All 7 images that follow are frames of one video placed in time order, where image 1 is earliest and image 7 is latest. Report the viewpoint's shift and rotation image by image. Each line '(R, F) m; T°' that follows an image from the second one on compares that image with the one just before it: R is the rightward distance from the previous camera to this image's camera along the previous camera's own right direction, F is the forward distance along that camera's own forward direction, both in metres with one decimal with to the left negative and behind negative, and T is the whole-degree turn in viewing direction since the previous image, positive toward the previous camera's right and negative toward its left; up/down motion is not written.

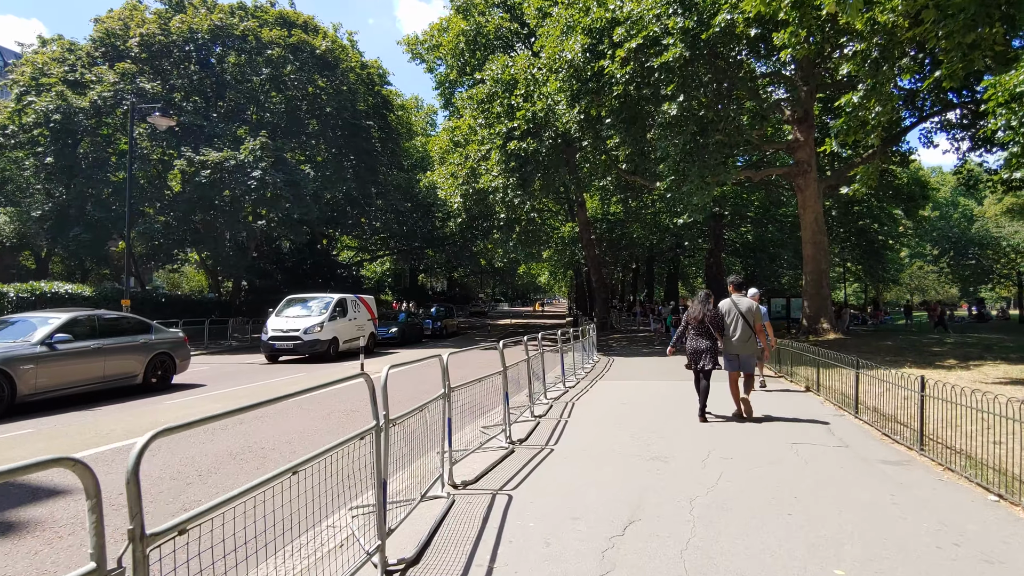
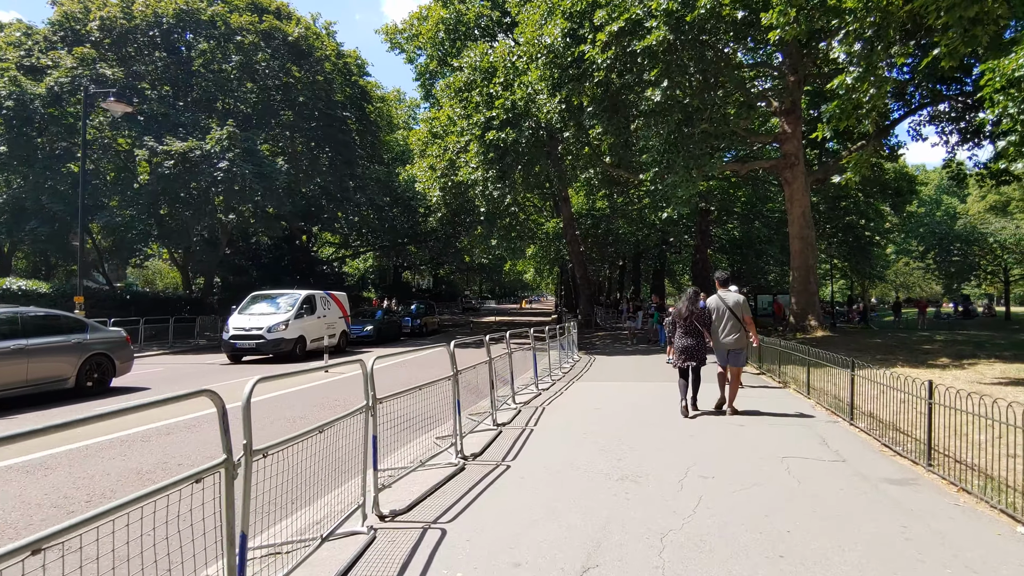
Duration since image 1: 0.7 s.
(+0.3, +0.7) m; +1°
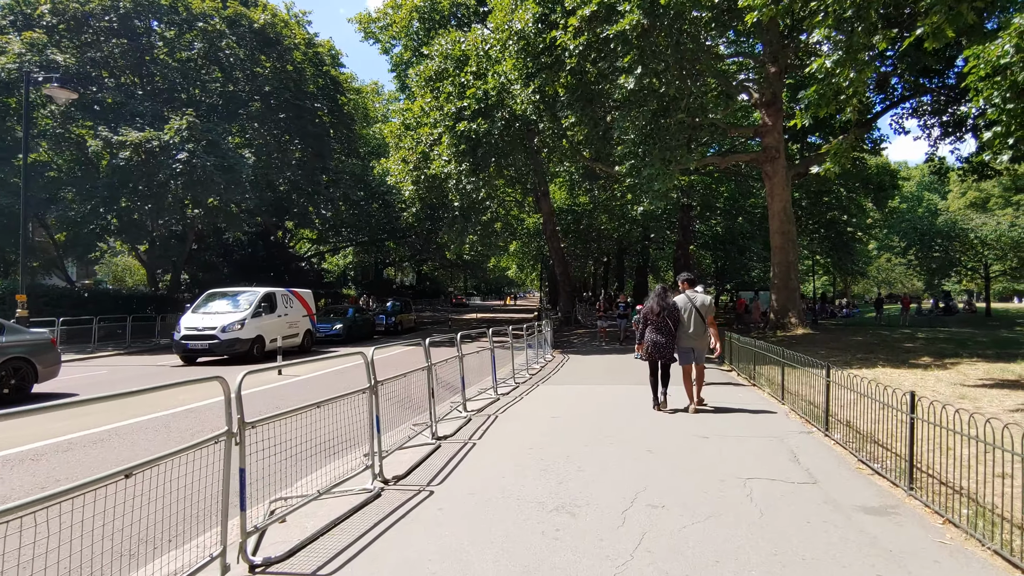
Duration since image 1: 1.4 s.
(+0.5, +0.7) m; +1°
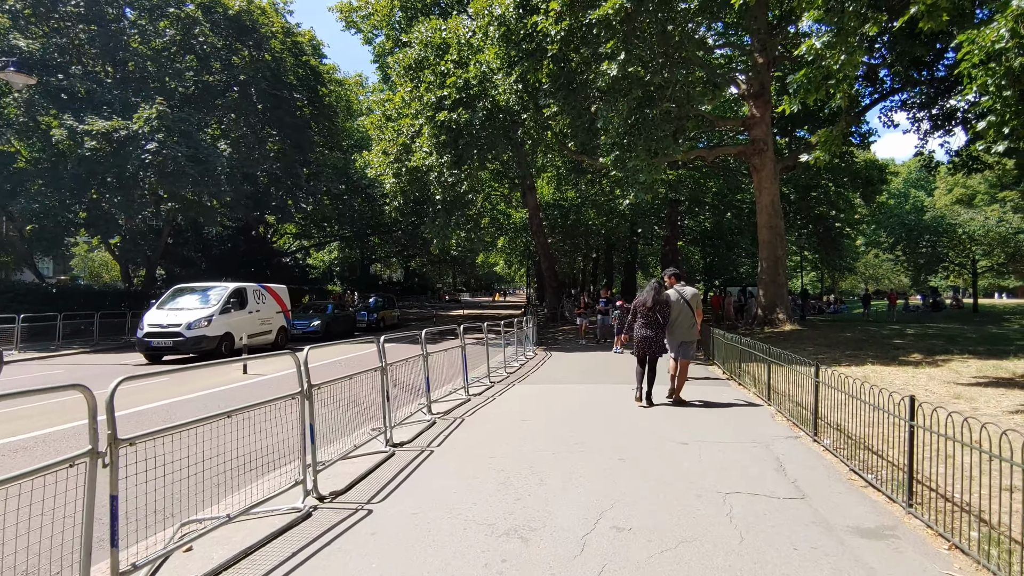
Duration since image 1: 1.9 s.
(+0.3, +0.5) m; +1°
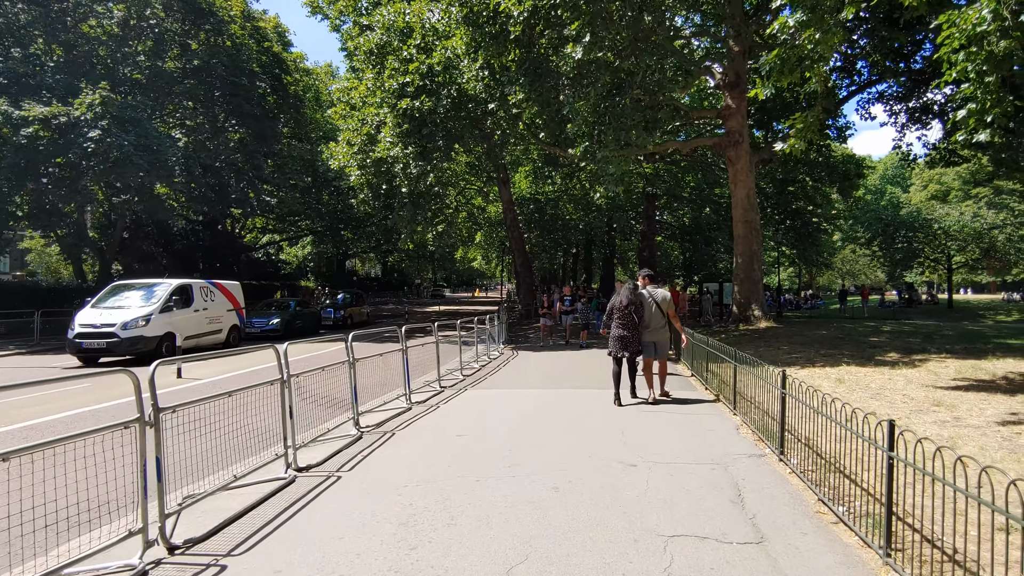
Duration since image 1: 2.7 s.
(+0.5, +0.7) m; +2°
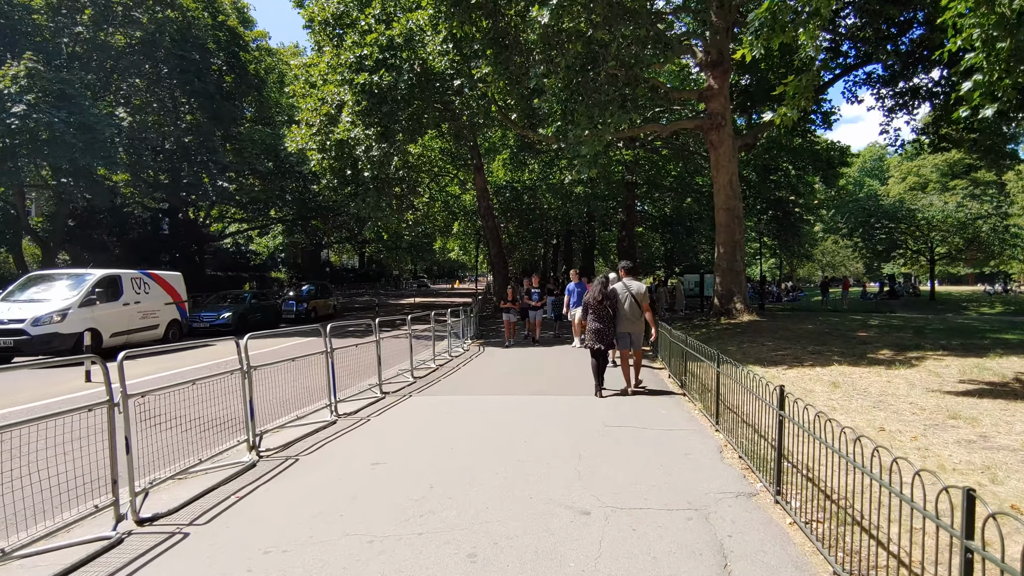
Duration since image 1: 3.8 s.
(+0.4, +1.2) m; +2°
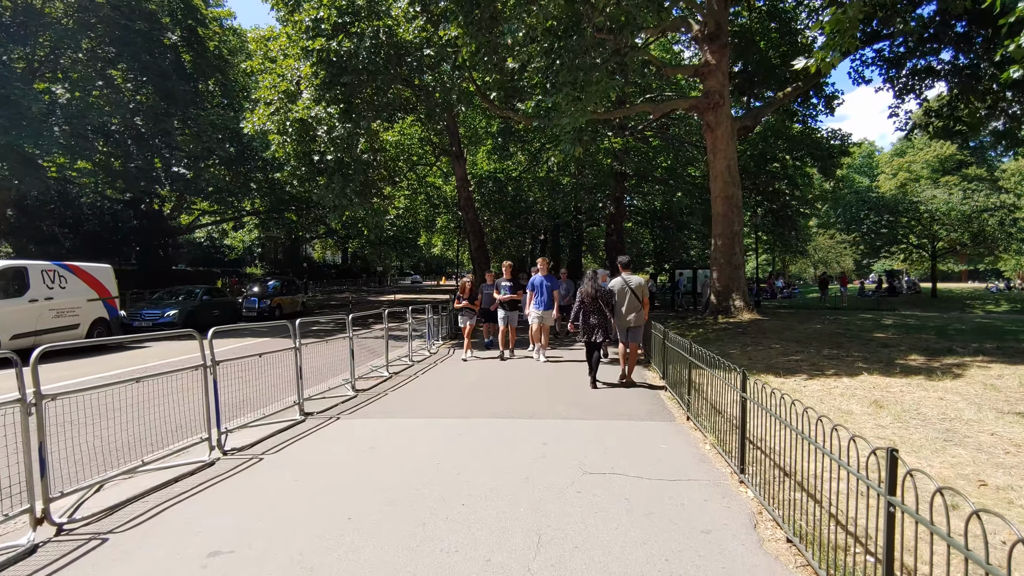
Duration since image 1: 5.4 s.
(+0.3, +1.7) m; +1°
